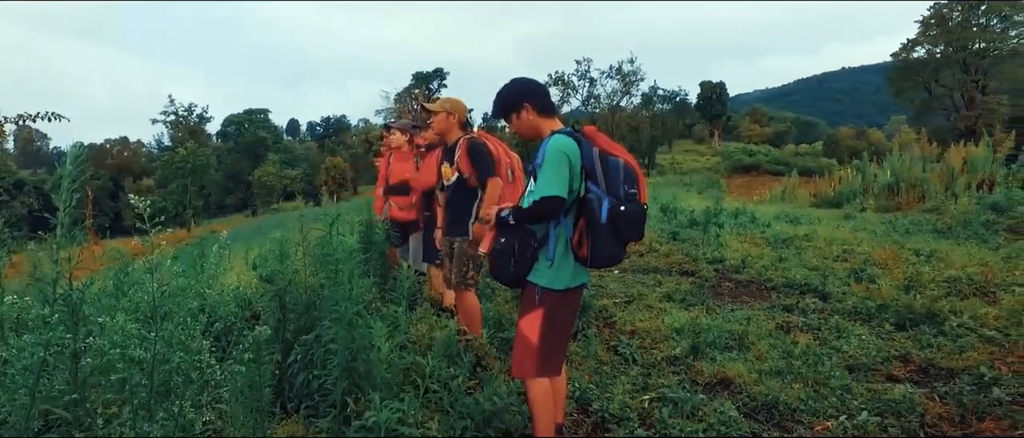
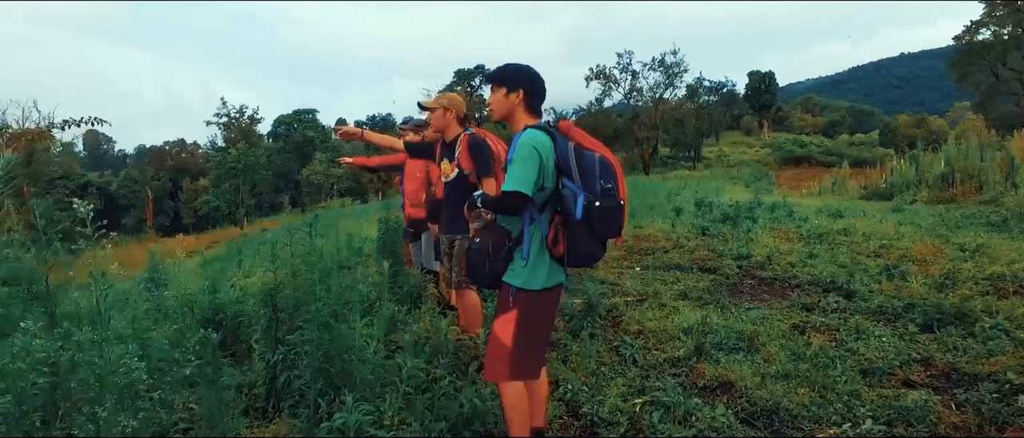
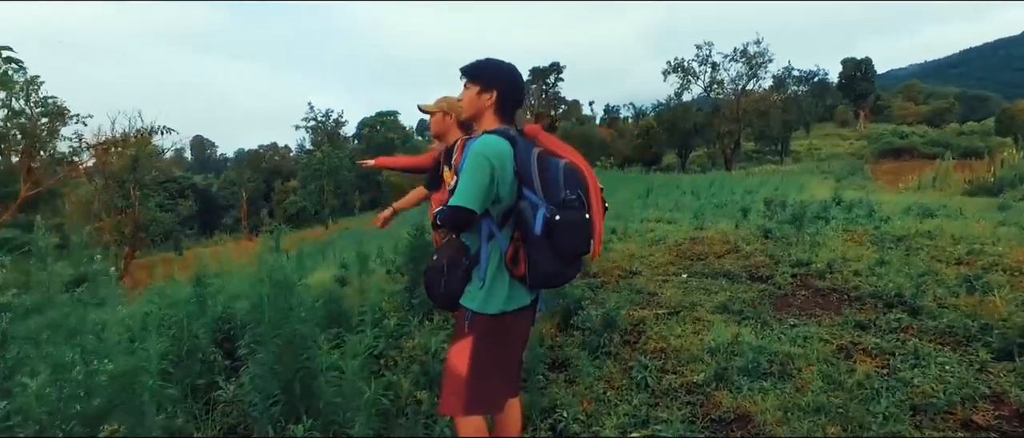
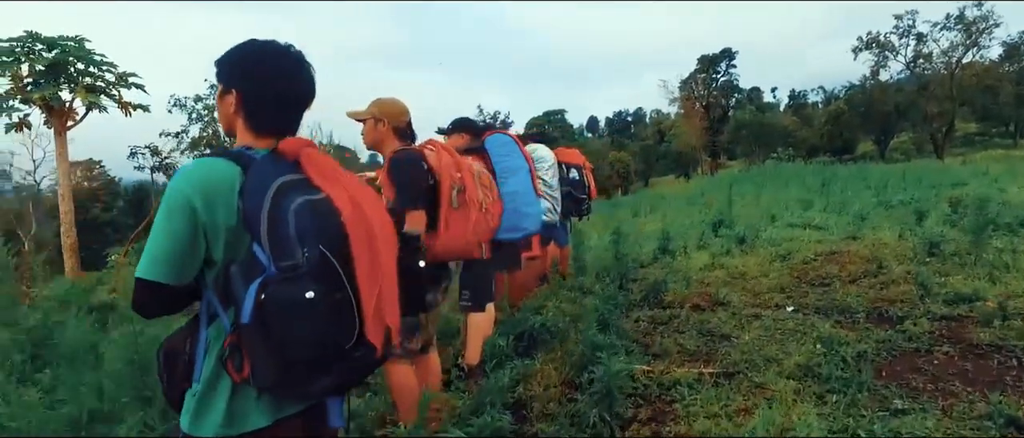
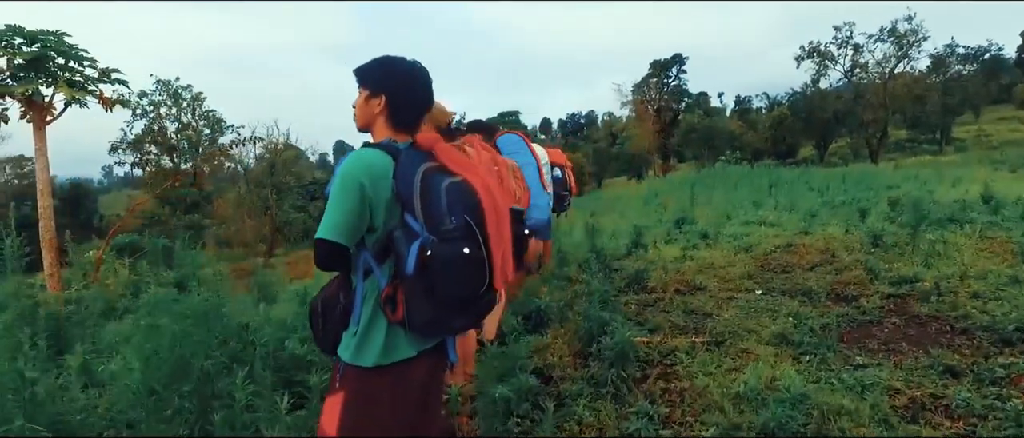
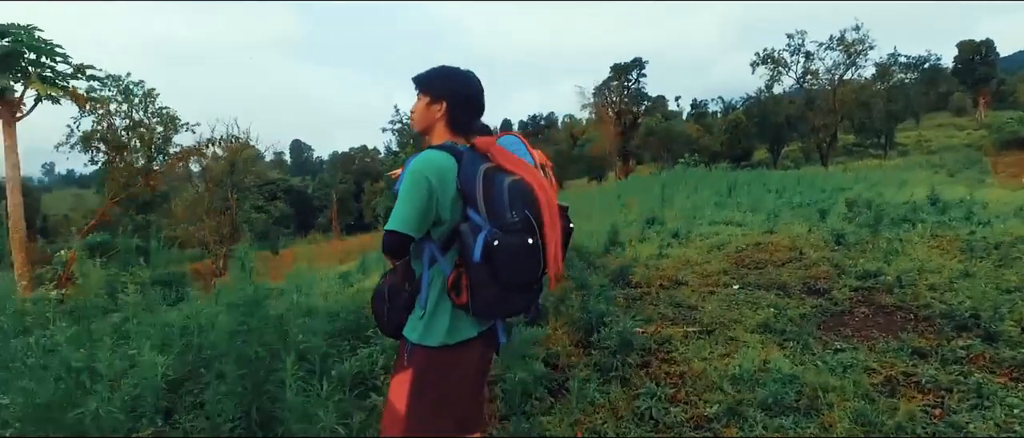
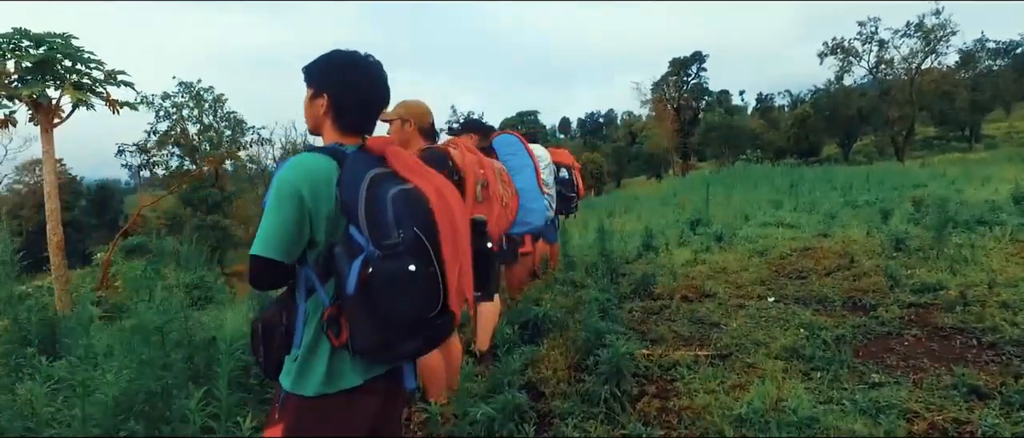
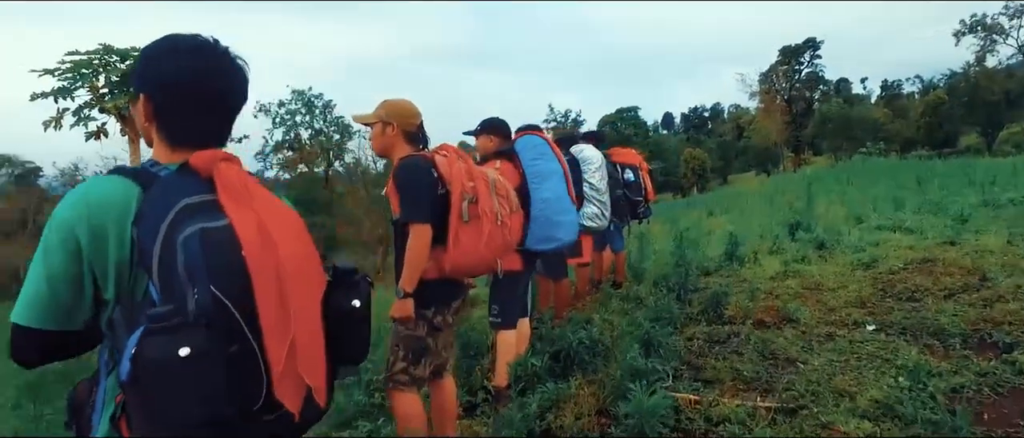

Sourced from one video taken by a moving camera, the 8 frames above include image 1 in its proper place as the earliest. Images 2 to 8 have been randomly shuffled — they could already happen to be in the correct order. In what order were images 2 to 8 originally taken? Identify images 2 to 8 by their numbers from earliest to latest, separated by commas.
2, 3, 6, 5, 7, 4, 8
